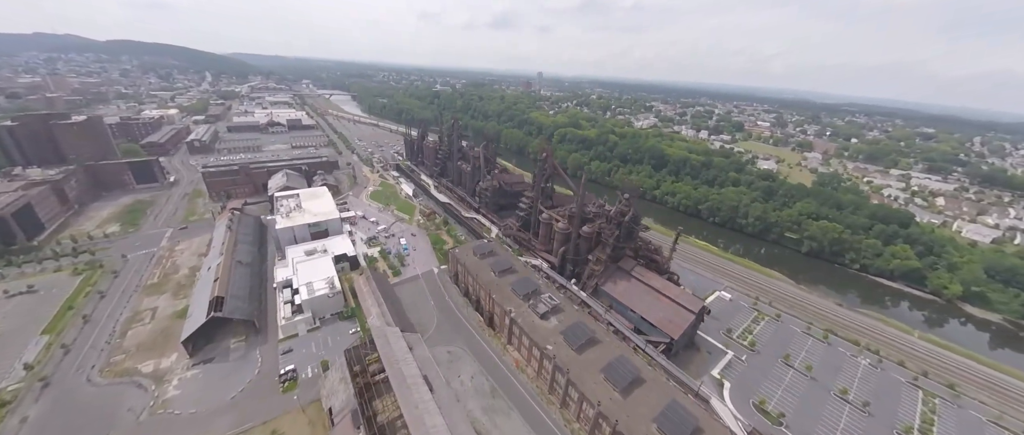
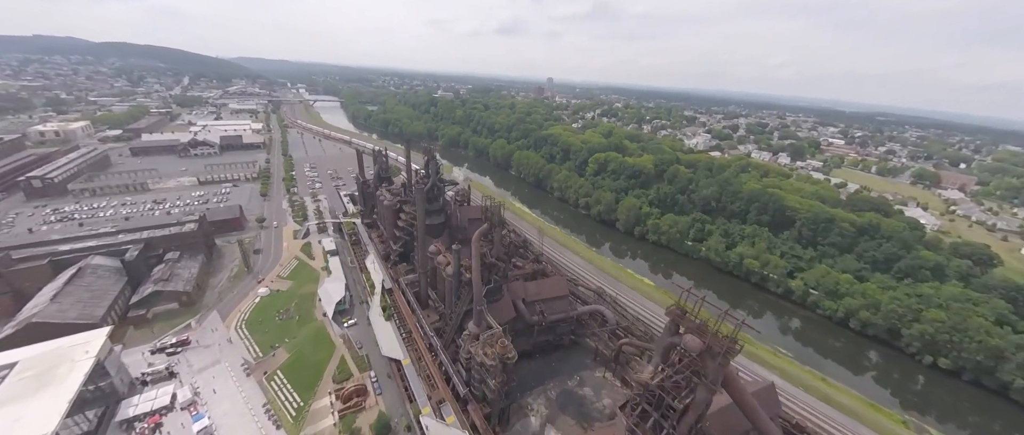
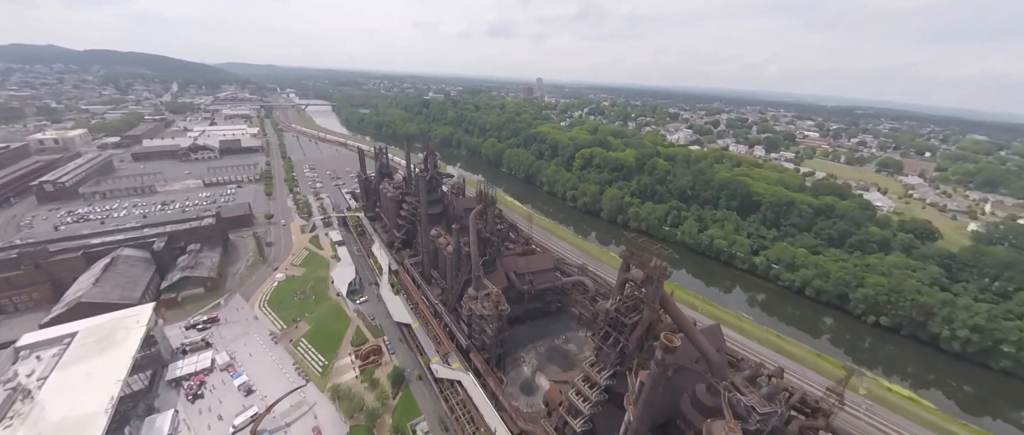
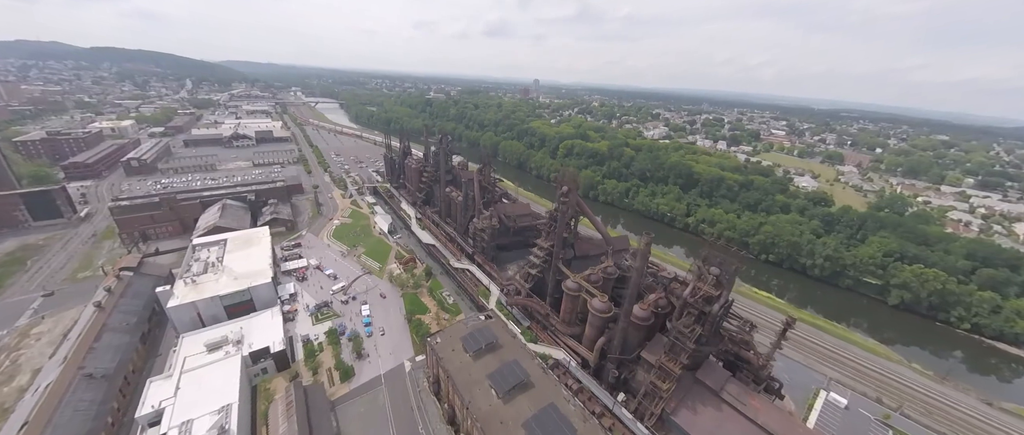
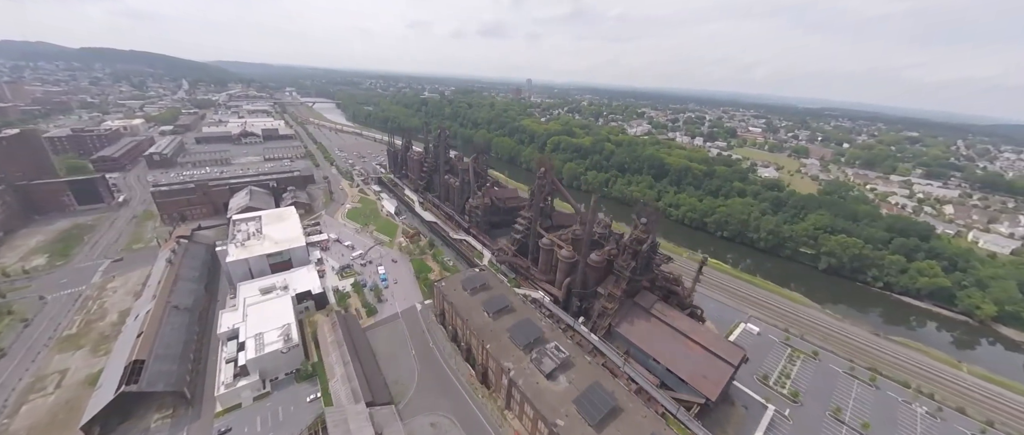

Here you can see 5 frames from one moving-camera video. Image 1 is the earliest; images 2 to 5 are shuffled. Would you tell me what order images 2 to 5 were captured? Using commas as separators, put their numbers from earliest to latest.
5, 4, 3, 2
